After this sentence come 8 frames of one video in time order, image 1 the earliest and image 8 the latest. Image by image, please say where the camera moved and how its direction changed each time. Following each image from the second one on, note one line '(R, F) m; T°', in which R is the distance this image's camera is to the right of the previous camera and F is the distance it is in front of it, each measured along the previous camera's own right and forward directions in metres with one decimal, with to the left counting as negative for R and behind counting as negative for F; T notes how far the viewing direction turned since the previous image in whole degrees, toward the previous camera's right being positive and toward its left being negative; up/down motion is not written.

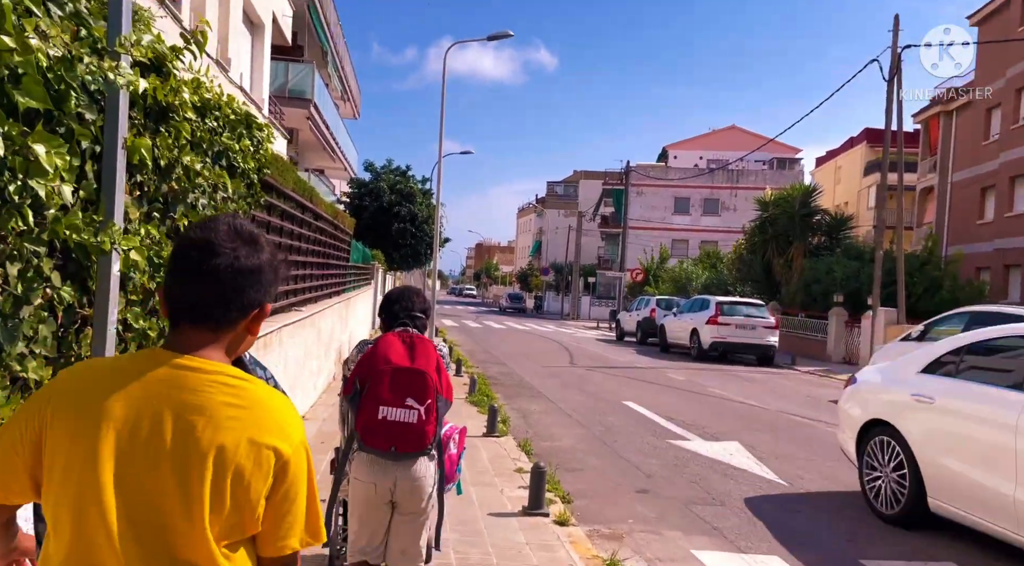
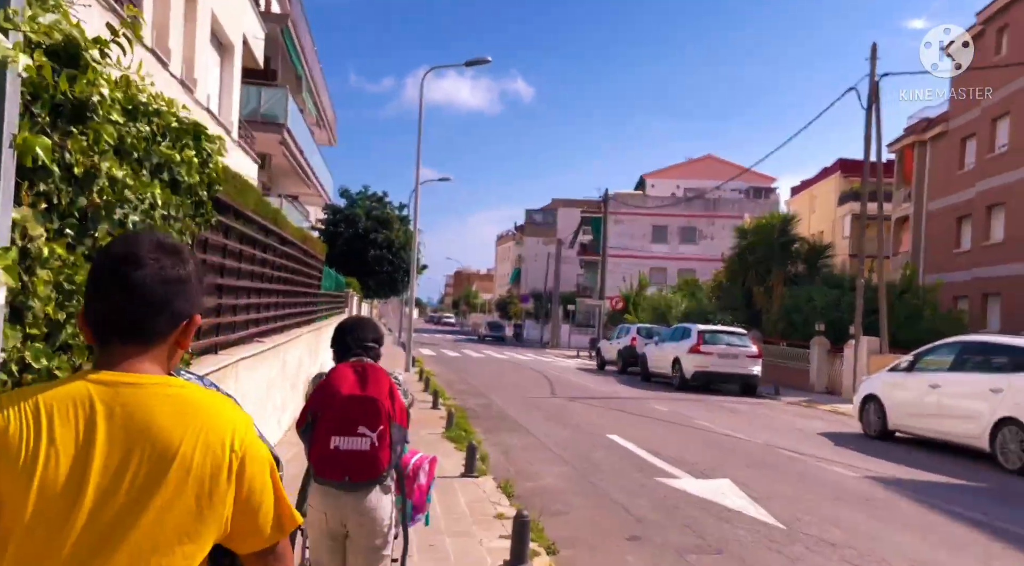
(0.0, +0.5) m; +2°
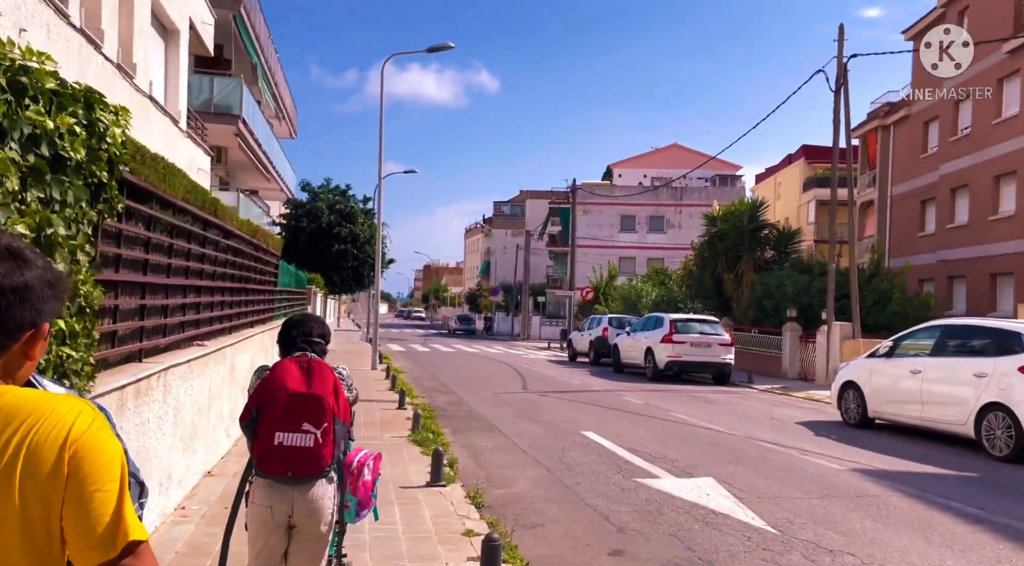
(0.0, +0.6) m; +2°
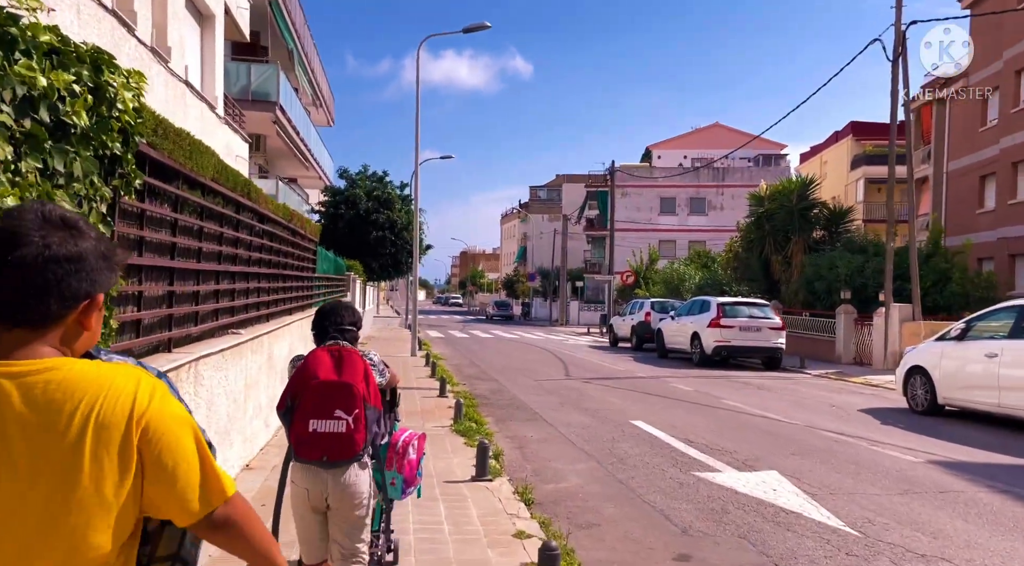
(-0.1, +0.5) m; -3°
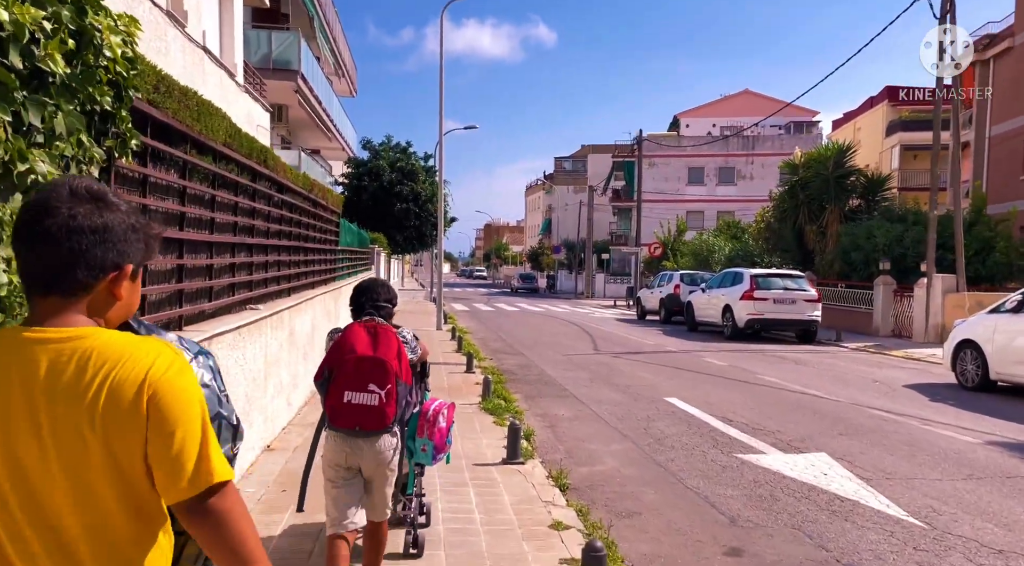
(-0.1, +0.4) m; -2°
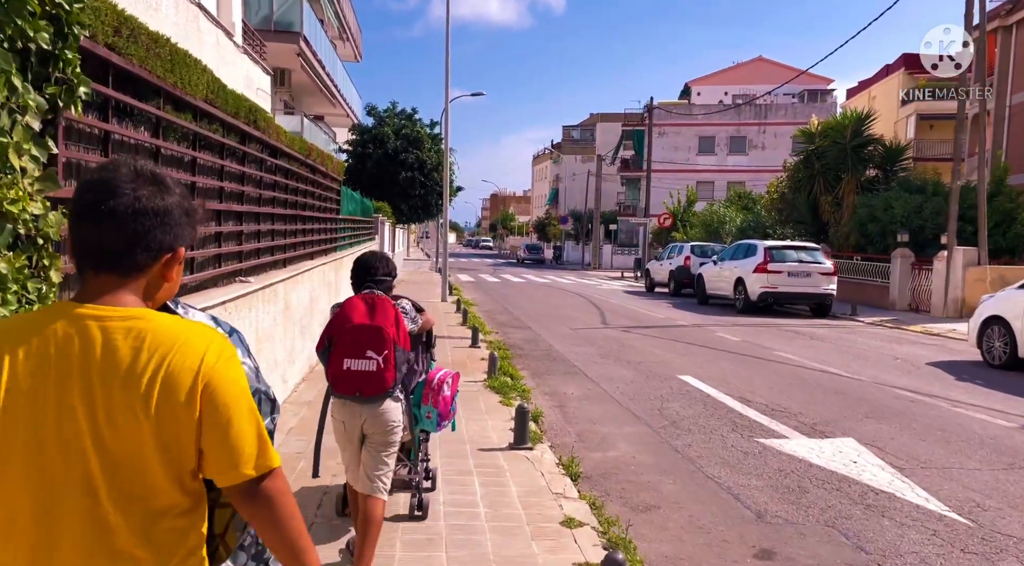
(0.0, +0.5) m; 0°
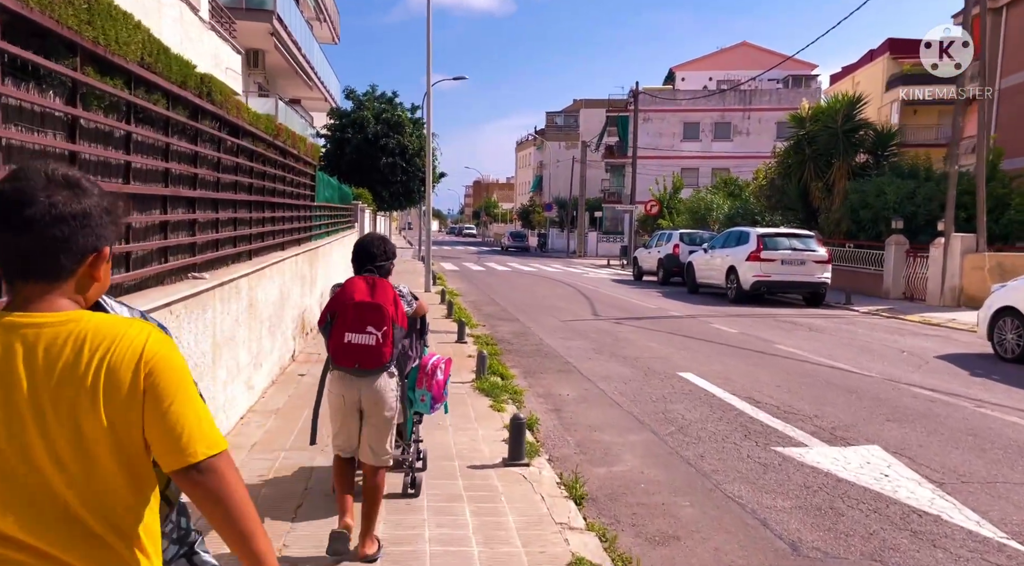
(-0.1, +0.7) m; +1°
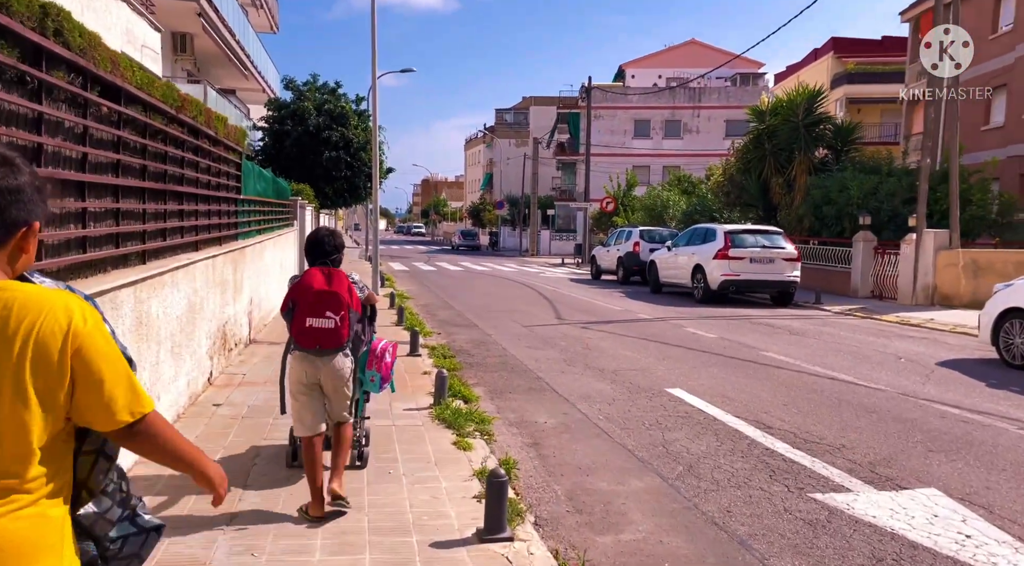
(-0.1, +1.4) m; +4°
